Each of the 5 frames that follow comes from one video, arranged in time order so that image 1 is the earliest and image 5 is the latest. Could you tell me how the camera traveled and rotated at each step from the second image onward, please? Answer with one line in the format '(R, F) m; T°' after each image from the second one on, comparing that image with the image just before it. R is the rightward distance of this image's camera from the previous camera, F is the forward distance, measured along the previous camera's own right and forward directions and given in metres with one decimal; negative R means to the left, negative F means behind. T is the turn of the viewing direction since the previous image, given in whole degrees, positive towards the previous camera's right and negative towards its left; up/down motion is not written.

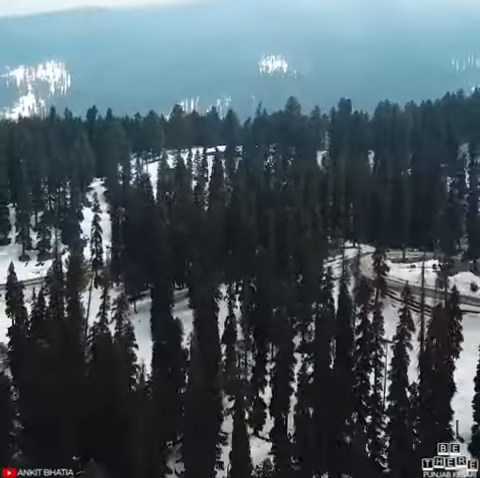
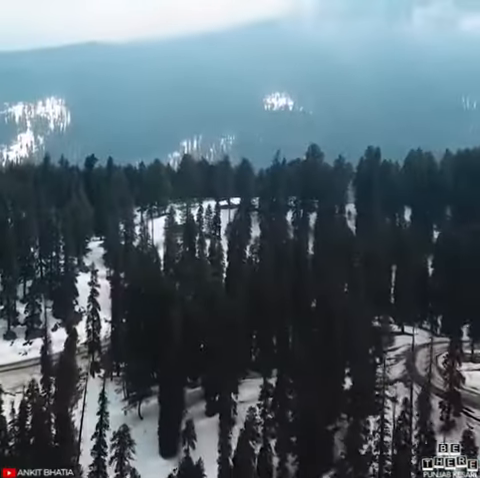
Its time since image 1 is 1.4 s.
(-2.3, +16.3) m; 0°
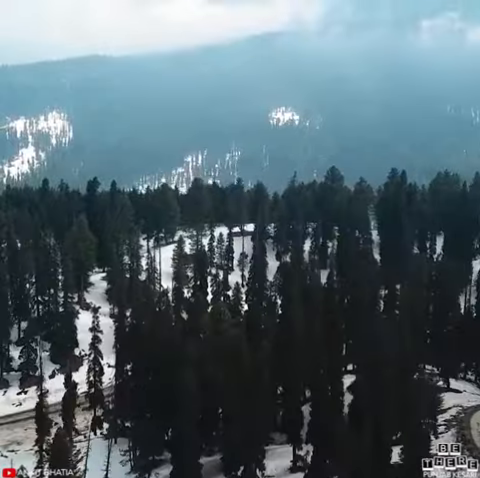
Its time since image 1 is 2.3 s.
(-1.6, +10.0) m; 0°
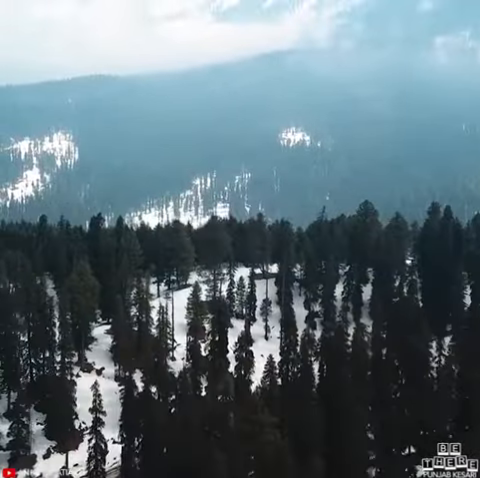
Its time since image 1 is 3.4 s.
(-1.9, +13.9) m; 0°
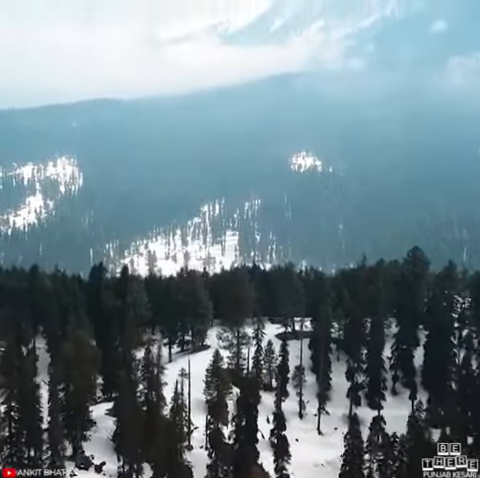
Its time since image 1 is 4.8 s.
(-2.2, +16.8) m; 0°
